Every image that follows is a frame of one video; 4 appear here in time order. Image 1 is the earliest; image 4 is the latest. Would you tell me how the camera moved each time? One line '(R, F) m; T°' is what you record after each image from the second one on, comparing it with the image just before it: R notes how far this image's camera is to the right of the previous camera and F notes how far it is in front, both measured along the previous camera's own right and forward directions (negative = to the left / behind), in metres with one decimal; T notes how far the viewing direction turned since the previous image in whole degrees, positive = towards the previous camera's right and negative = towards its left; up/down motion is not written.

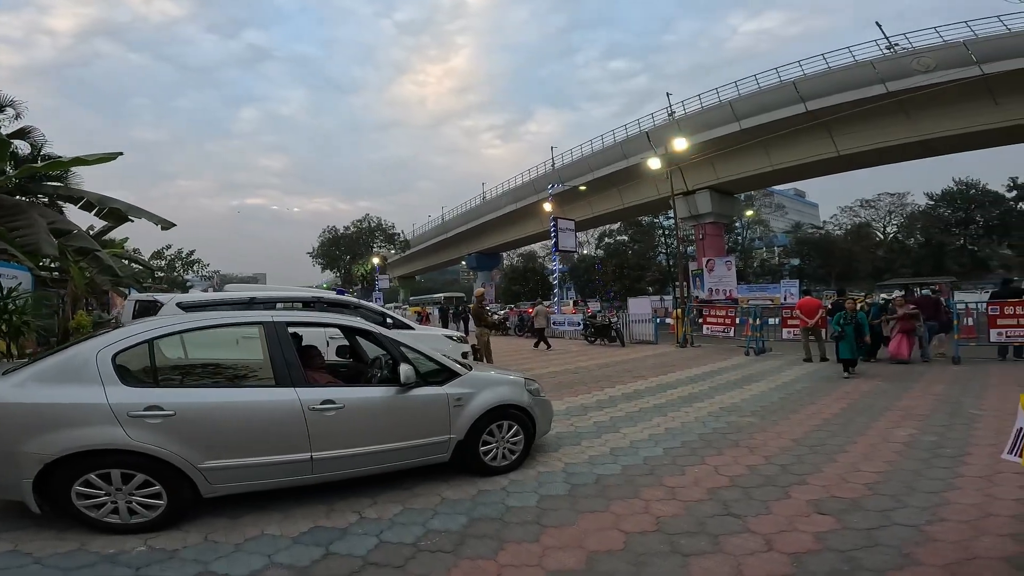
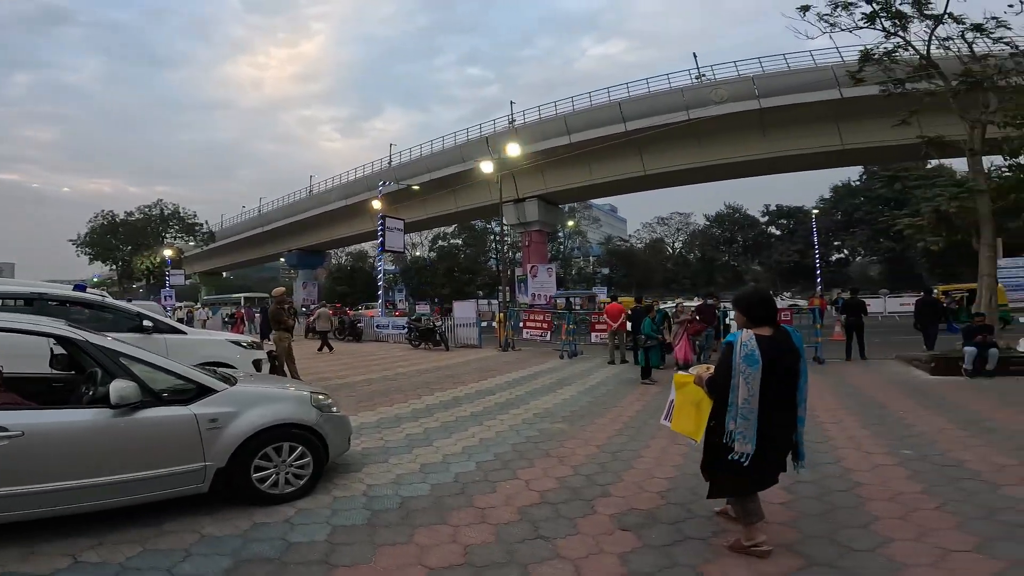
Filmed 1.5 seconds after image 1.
(+0.3, +0.6) m; +18°
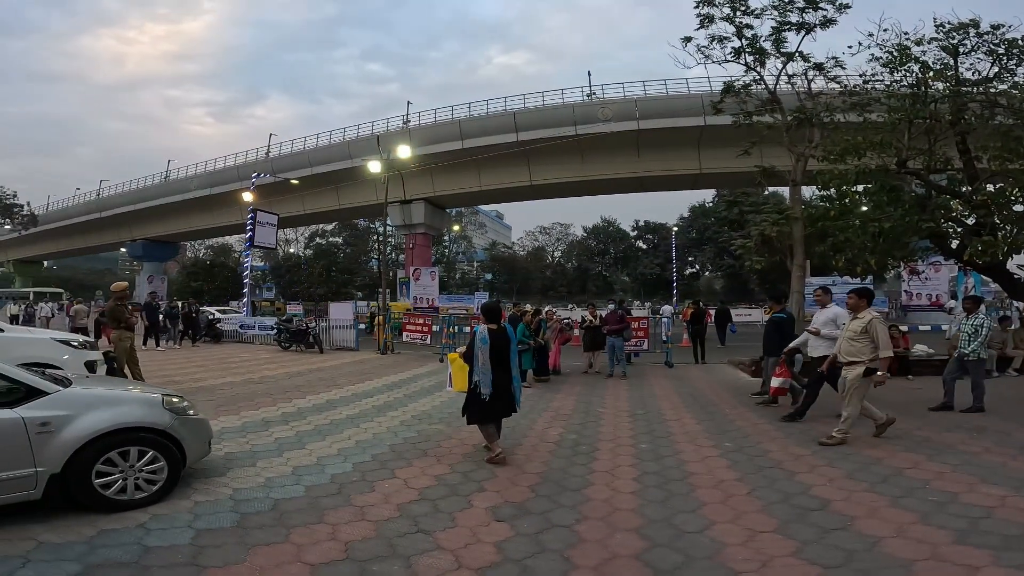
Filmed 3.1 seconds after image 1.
(+0.1, 0.0) m; +12°
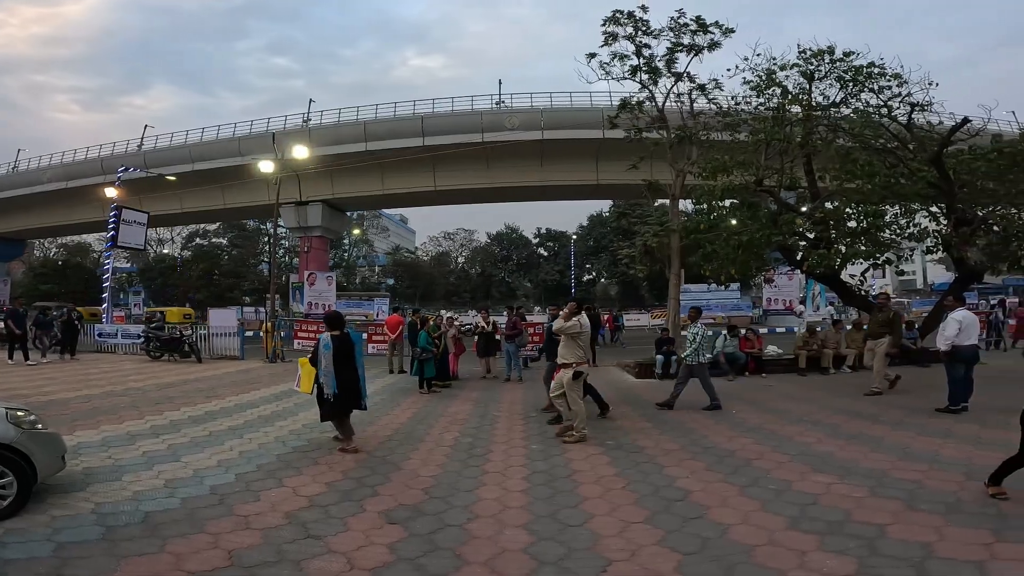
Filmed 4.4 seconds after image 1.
(0.0, -0.1) m; +10°
